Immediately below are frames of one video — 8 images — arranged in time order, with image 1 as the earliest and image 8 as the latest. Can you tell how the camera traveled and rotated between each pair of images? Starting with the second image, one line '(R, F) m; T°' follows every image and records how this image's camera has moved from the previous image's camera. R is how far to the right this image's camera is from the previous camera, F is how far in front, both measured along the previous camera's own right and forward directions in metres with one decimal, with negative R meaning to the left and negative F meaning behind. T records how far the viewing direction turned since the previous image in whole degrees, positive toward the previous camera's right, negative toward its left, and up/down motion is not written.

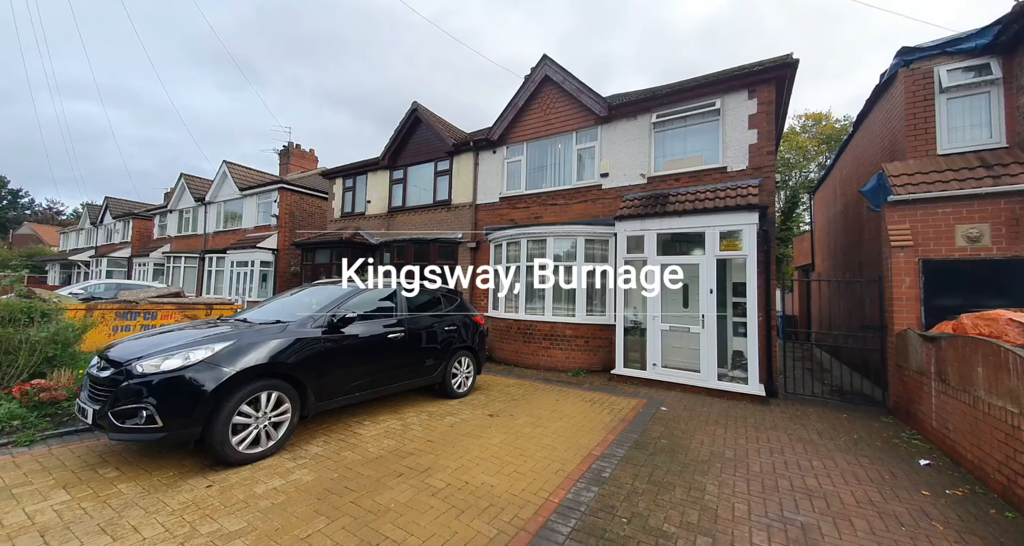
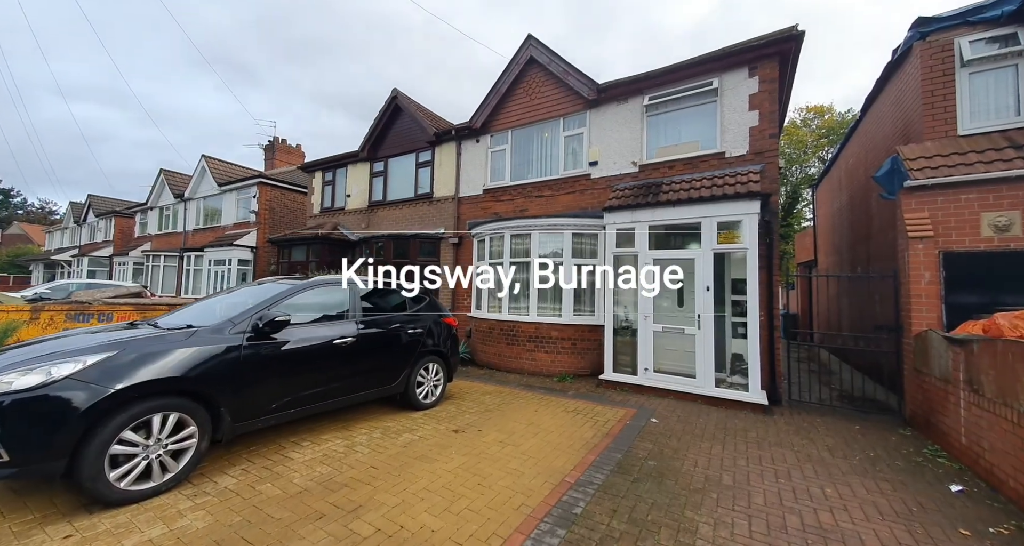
(+0.4, +0.6) m; 0°
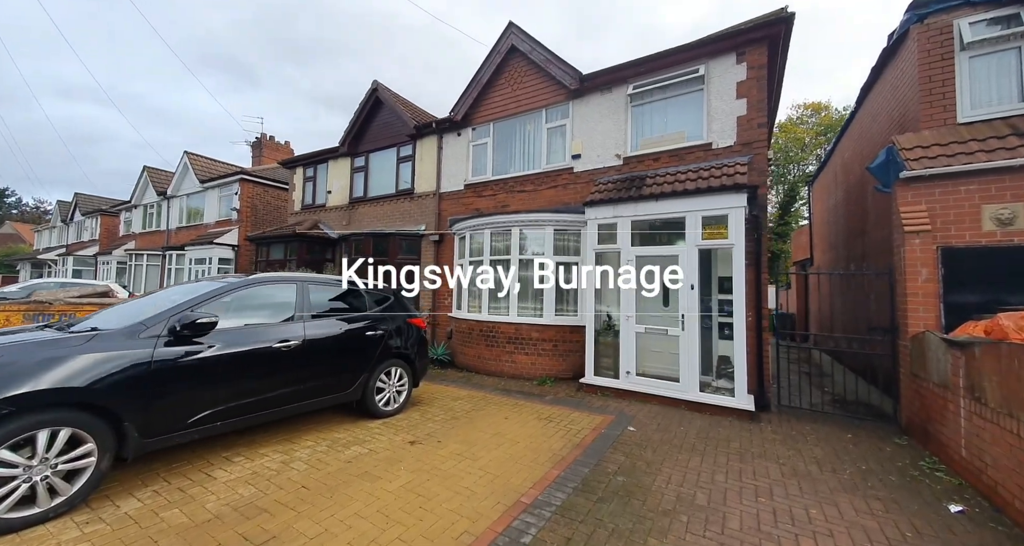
(+0.4, +0.3) m; 0°
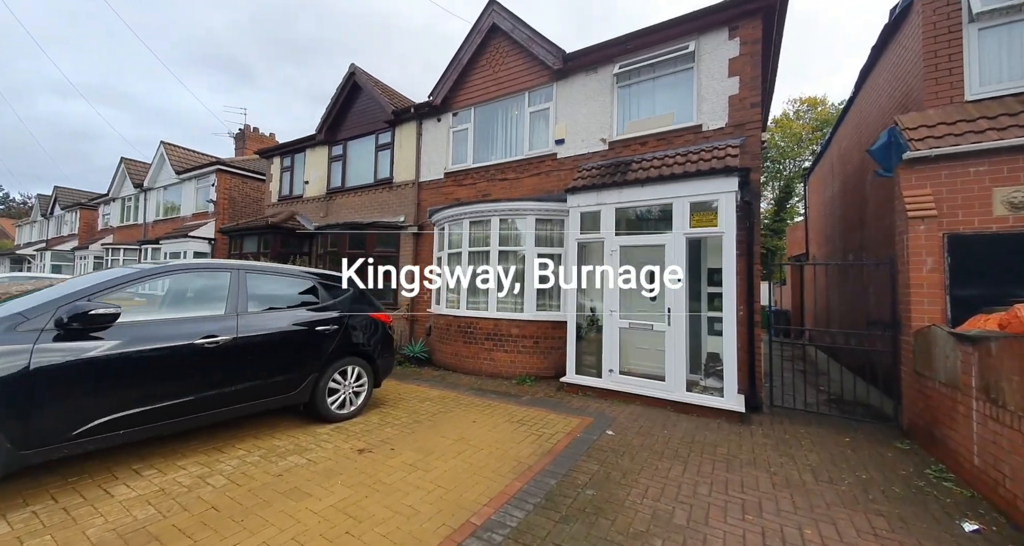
(+0.3, +0.4) m; 0°
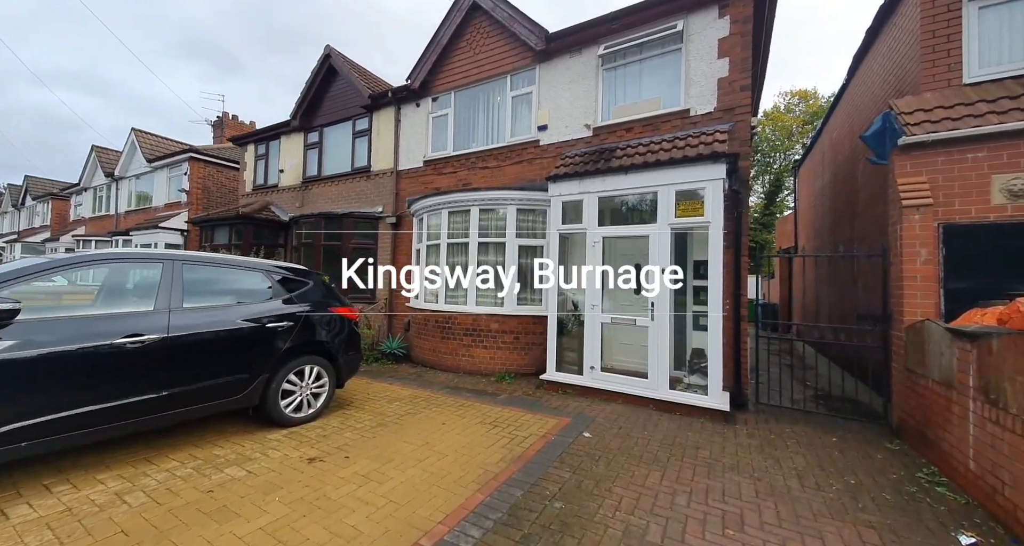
(+0.2, +0.3) m; +1°
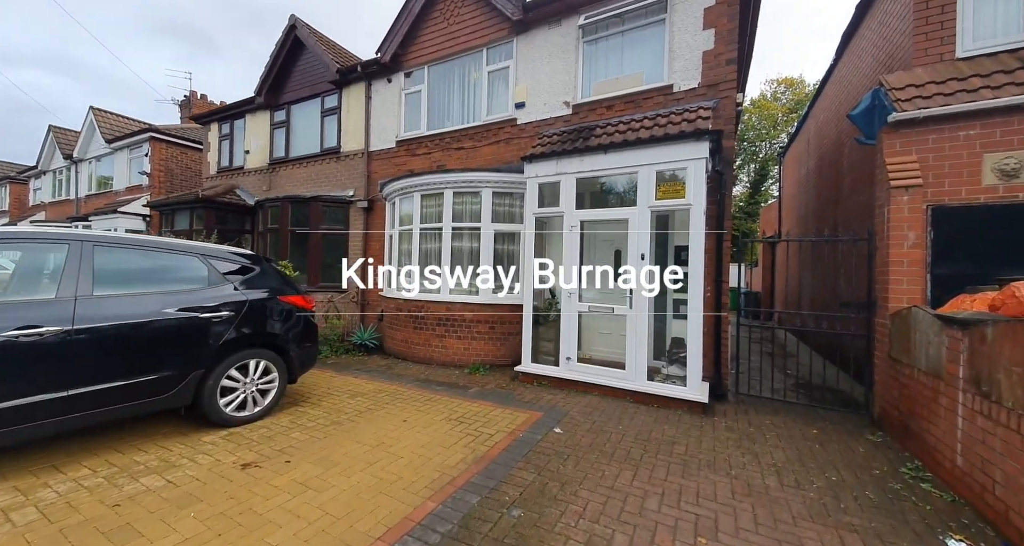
(+0.2, +0.3) m; +2°
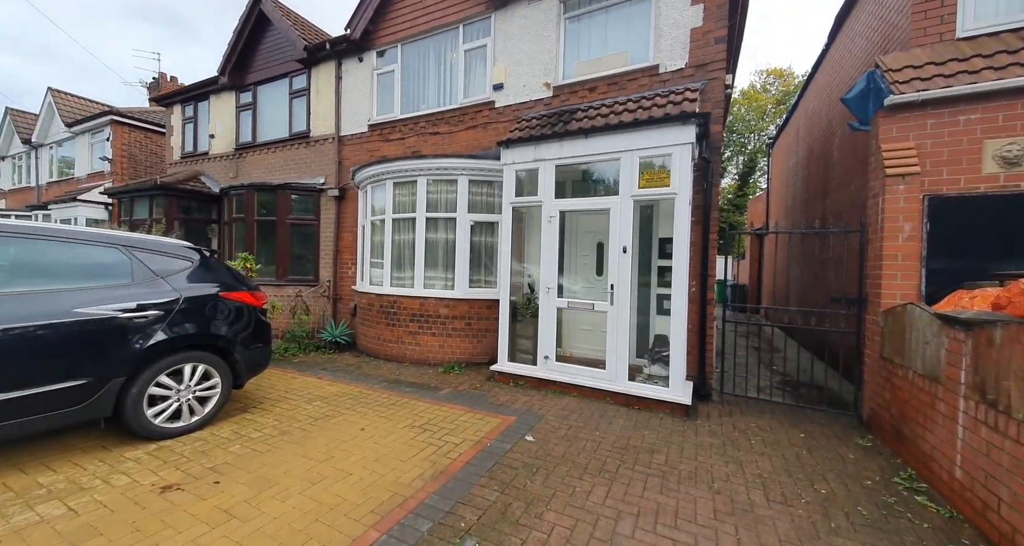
(+0.2, +0.3) m; +1°
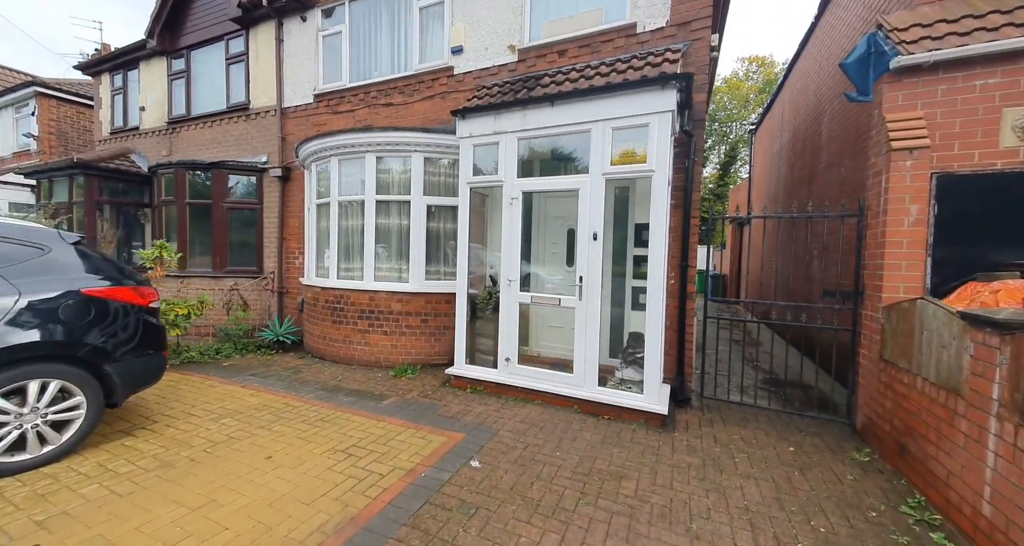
(+0.3, +0.6) m; +2°
